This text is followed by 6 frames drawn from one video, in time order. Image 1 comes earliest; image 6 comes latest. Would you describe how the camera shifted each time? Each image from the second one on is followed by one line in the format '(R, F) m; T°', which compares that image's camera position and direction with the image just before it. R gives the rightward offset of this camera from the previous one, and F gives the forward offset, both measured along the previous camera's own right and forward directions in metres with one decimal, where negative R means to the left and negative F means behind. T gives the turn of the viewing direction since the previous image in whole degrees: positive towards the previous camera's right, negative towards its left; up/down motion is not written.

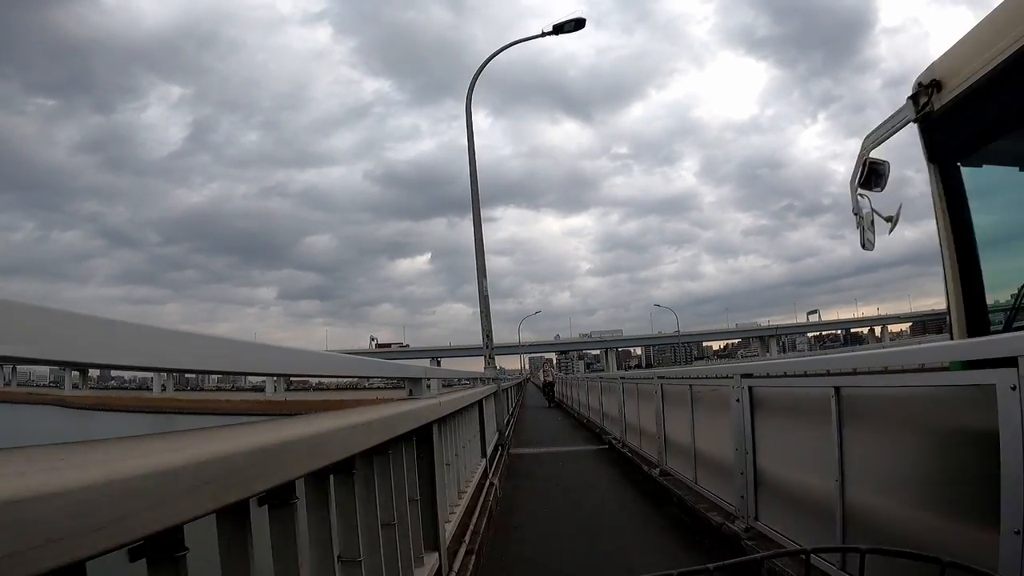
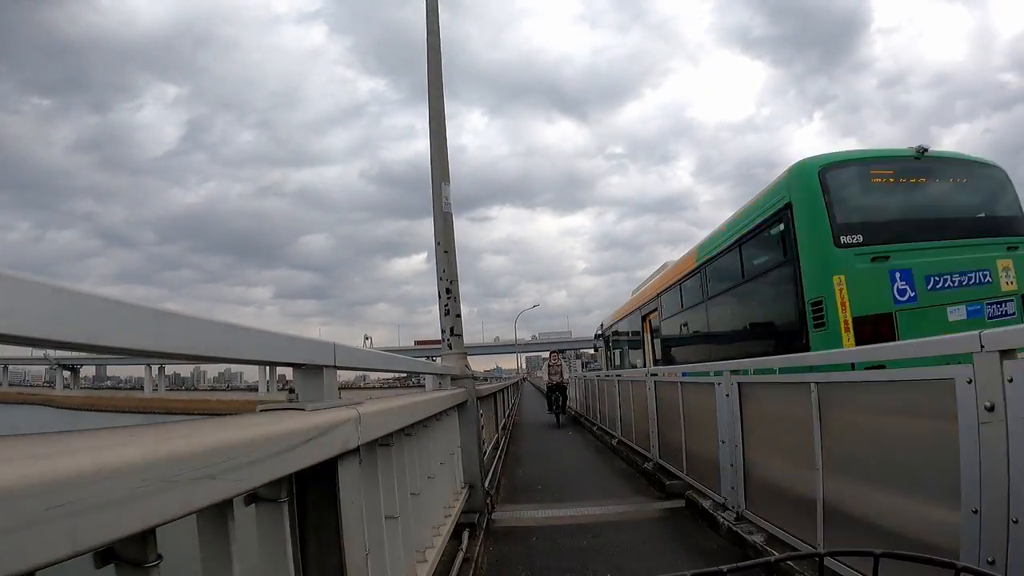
(0.0, -0.1) m; 0°
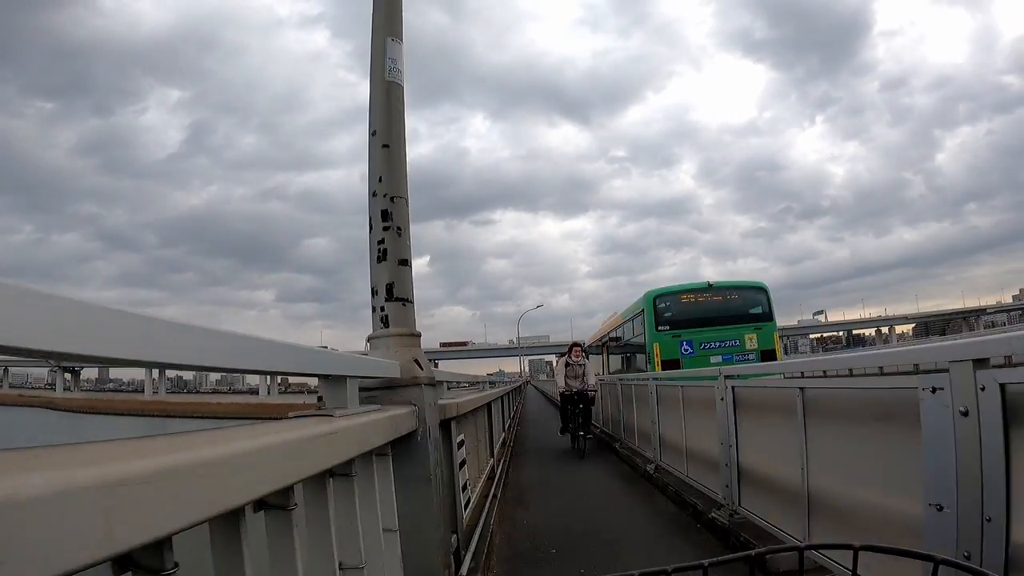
(0.0, +0.1) m; 0°
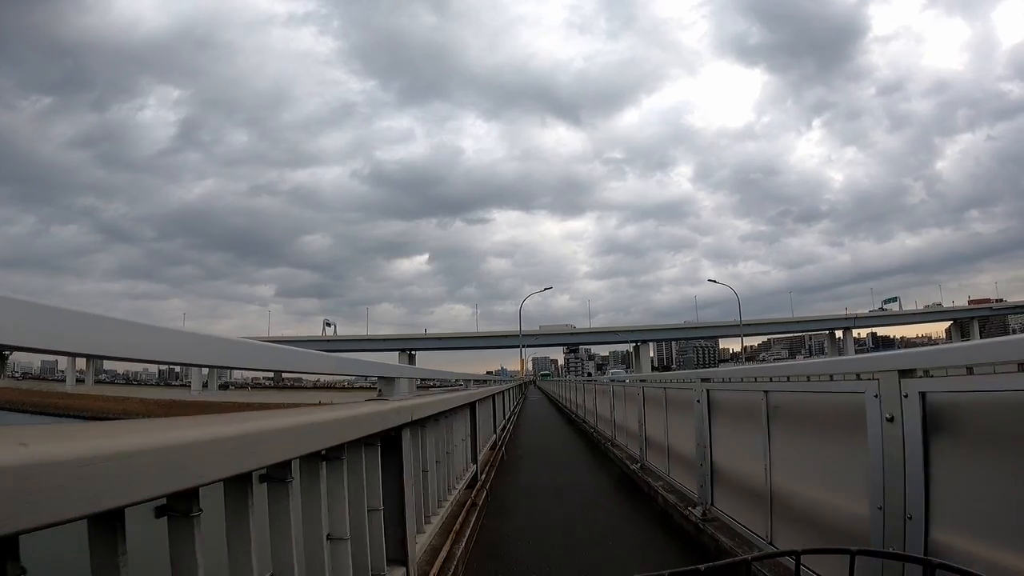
(-0.4, -0.5) m; 0°
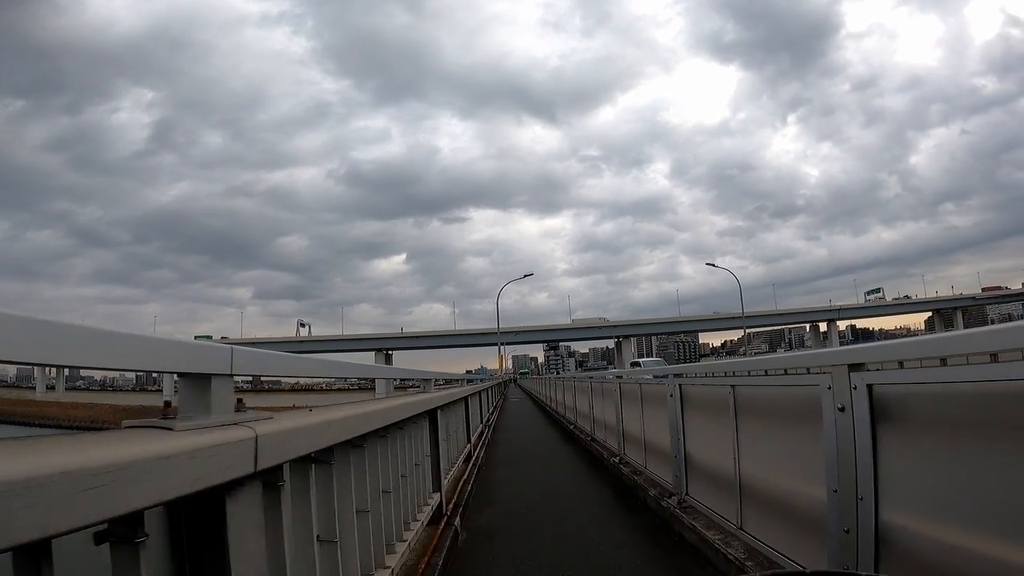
(-0.5, +0.4) m; +2°
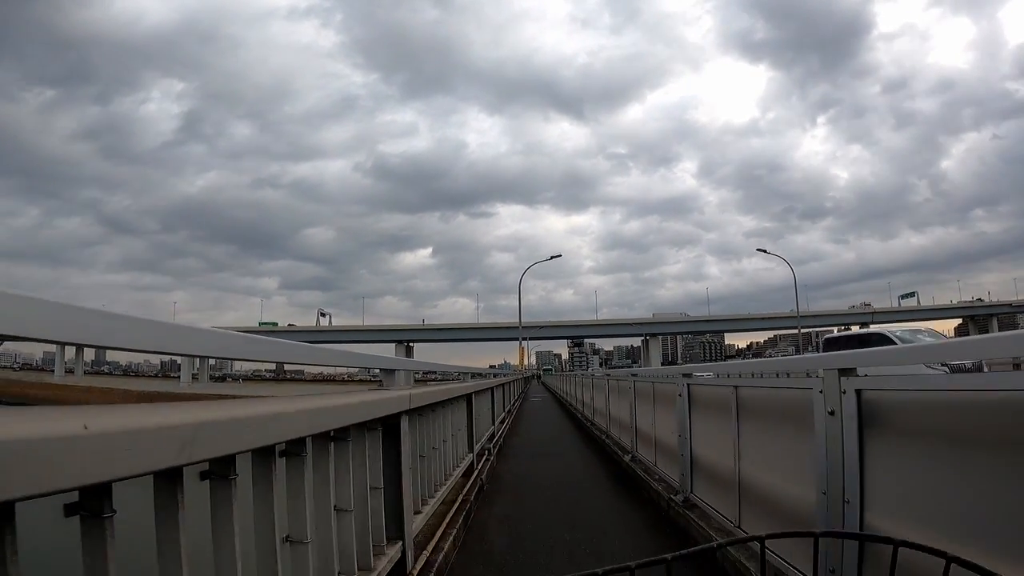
(+0.6, -0.4) m; -2°
